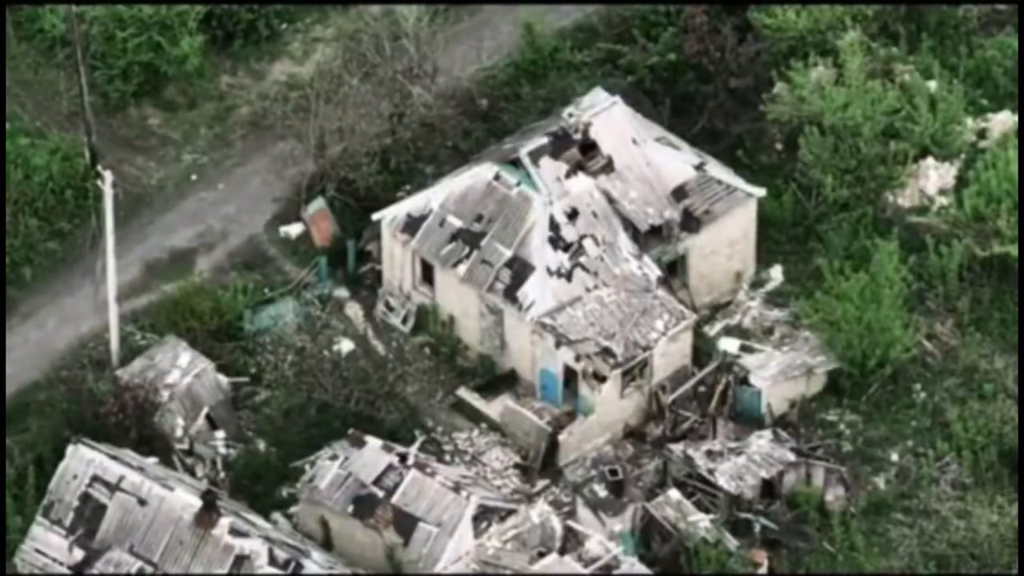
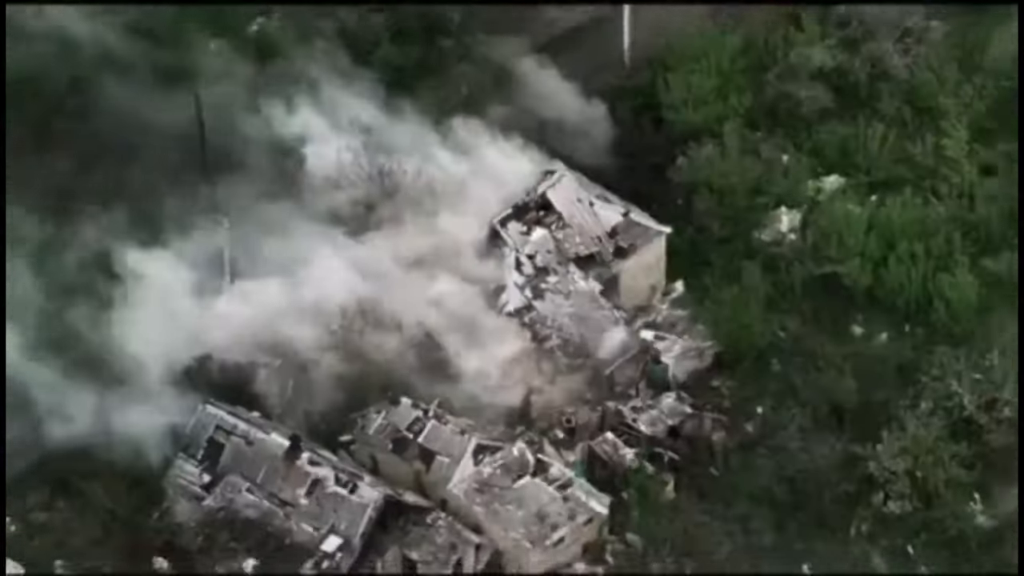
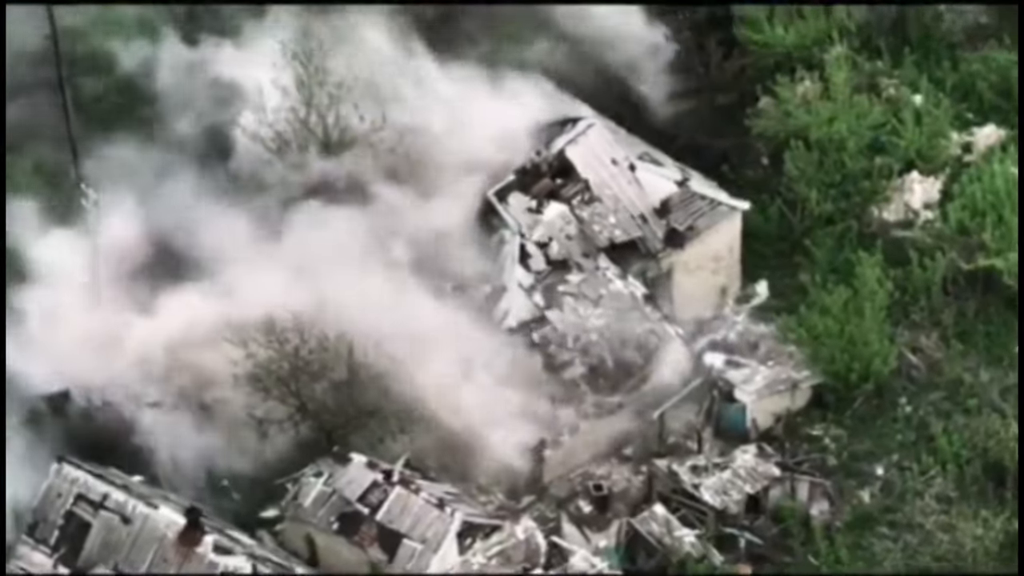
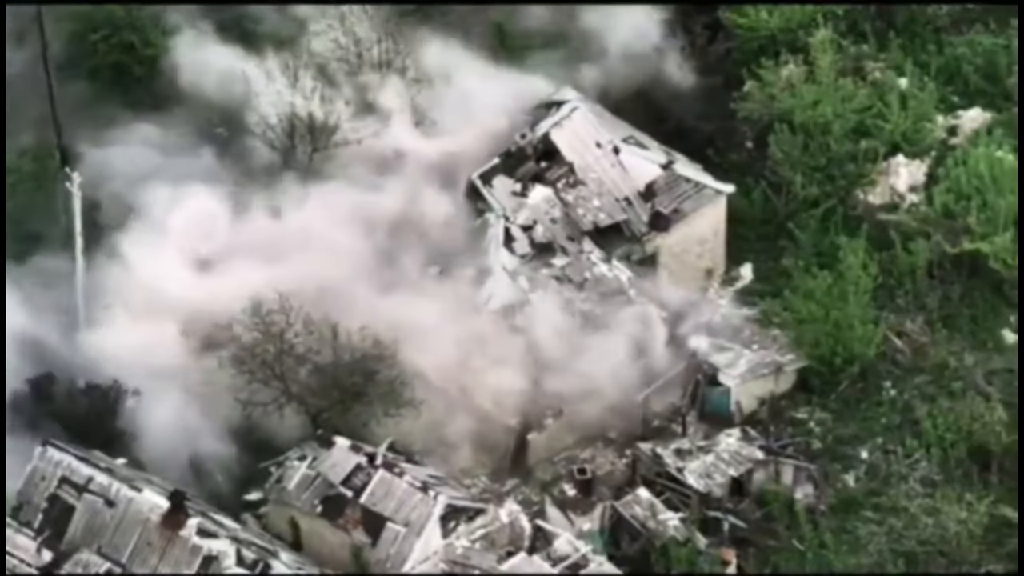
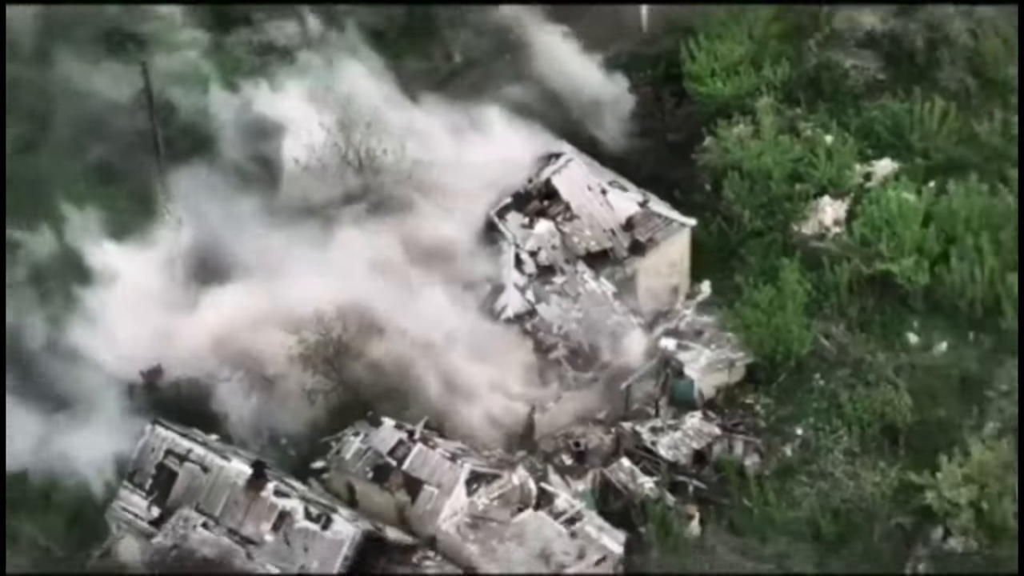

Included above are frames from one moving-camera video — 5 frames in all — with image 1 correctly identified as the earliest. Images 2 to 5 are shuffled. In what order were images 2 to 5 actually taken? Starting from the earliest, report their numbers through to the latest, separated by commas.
4, 3, 5, 2
